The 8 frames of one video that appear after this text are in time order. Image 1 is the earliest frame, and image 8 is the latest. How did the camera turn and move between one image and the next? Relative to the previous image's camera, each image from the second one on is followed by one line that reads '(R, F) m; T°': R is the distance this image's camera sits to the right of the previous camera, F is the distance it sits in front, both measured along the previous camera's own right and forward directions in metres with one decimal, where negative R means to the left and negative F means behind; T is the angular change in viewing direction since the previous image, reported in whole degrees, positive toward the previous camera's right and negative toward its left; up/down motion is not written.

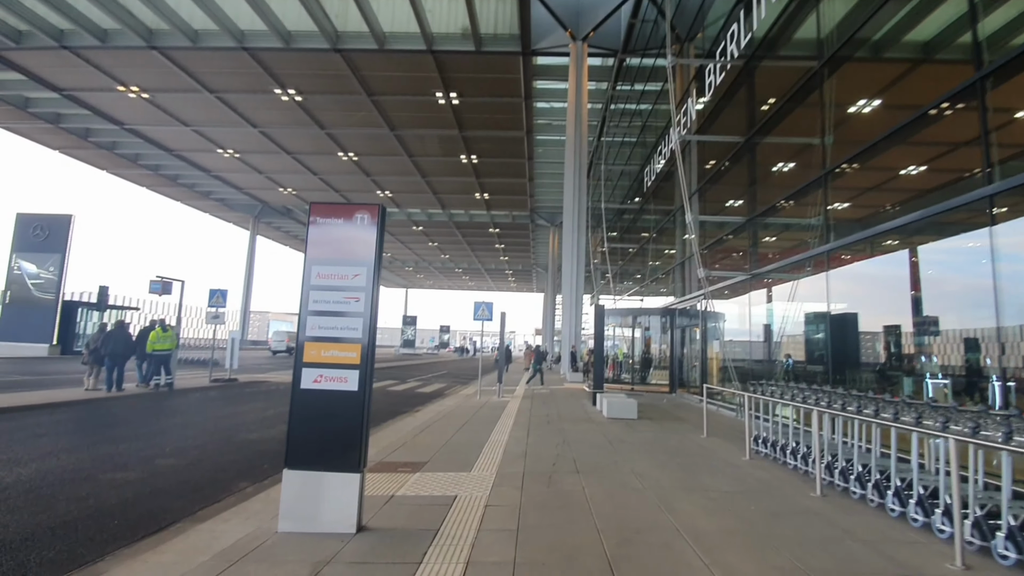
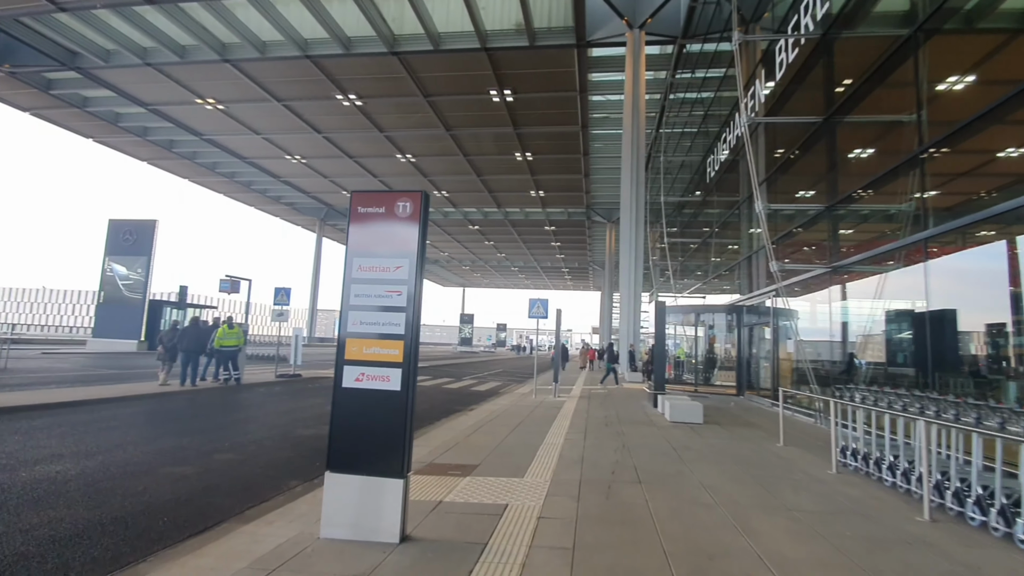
(0.0, +0.4) m; -6°
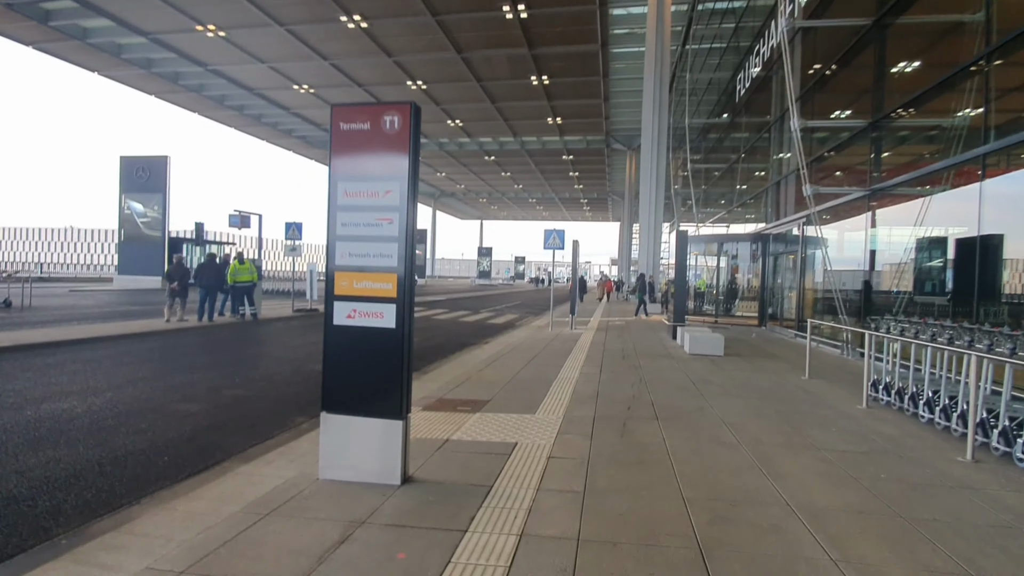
(+0.1, +0.4) m; -2°
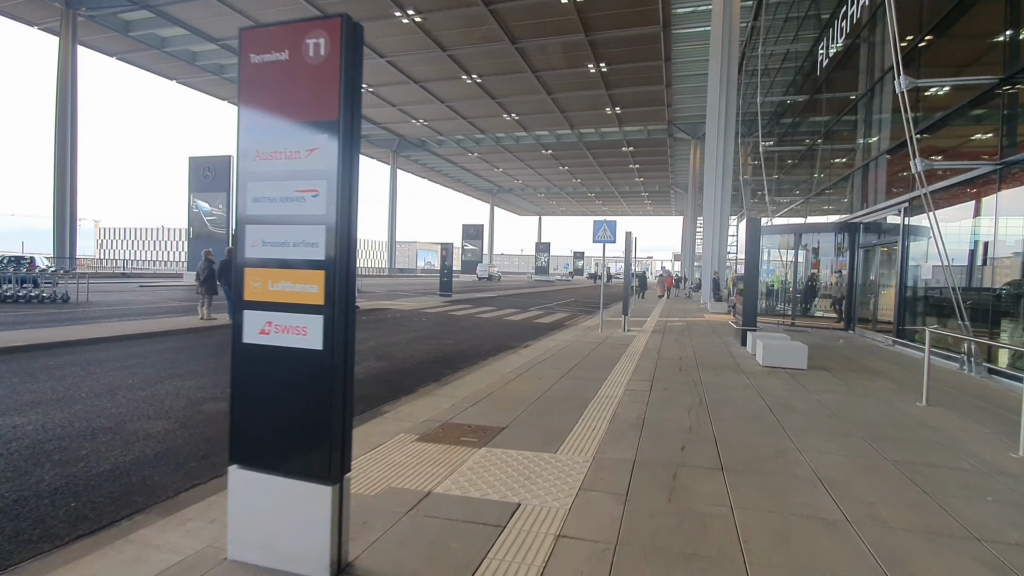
(+0.4, +1.3) m; -7°
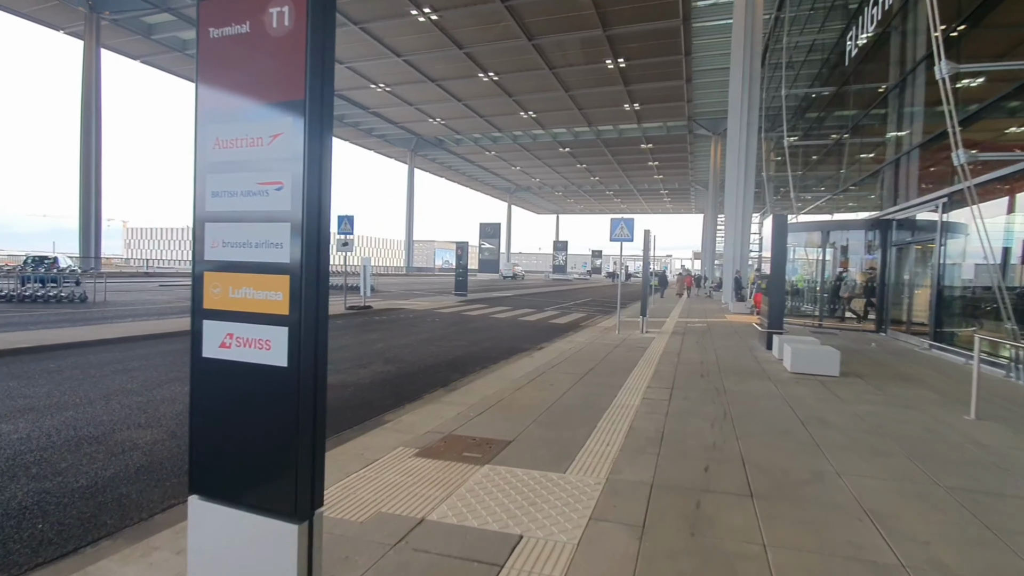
(+0.1, +0.4) m; -2°
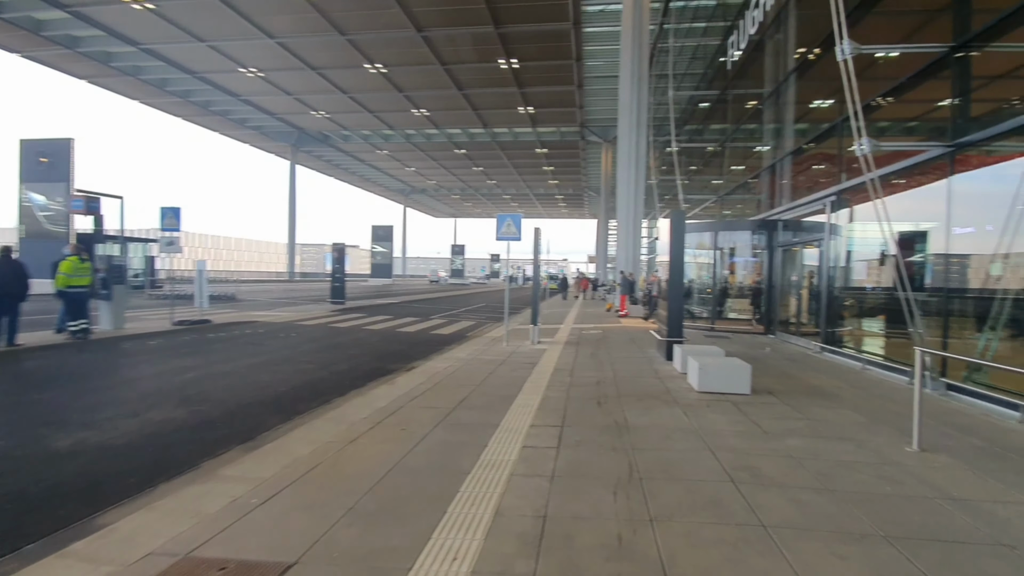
(+0.7, +1.8) m; +11°
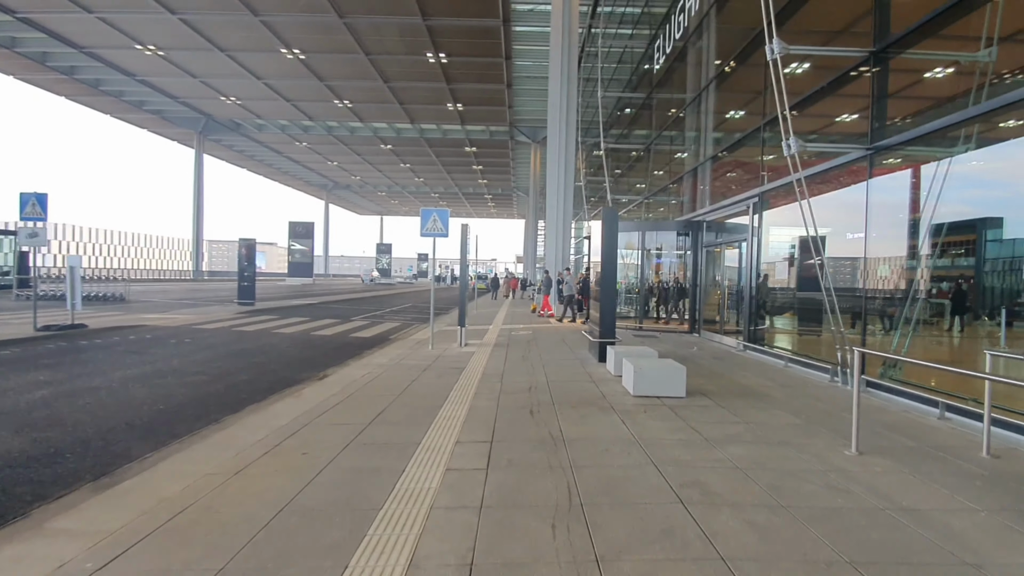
(+0.1, +0.6) m; +8°
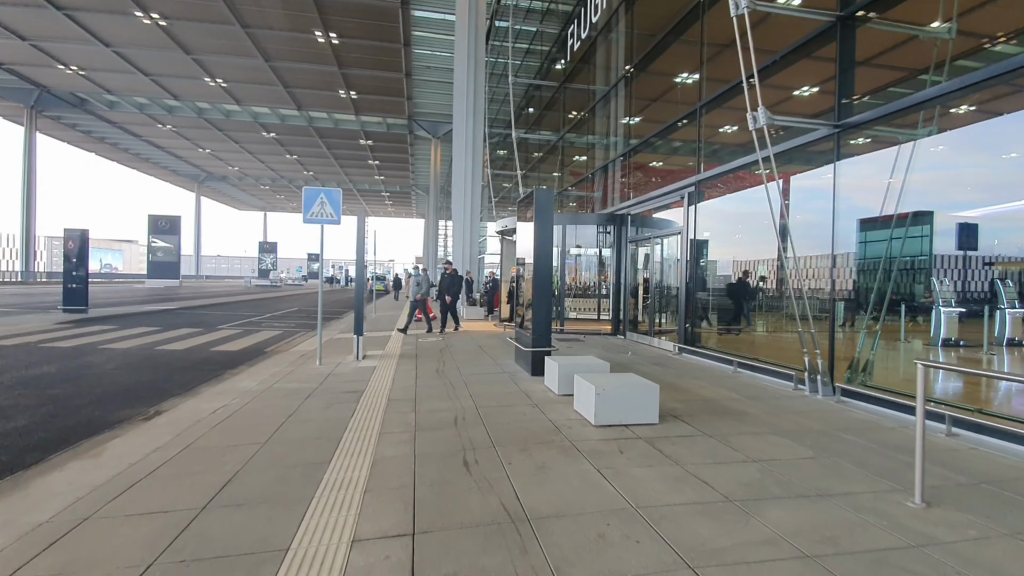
(-0.2, +1.8) m; +11°
